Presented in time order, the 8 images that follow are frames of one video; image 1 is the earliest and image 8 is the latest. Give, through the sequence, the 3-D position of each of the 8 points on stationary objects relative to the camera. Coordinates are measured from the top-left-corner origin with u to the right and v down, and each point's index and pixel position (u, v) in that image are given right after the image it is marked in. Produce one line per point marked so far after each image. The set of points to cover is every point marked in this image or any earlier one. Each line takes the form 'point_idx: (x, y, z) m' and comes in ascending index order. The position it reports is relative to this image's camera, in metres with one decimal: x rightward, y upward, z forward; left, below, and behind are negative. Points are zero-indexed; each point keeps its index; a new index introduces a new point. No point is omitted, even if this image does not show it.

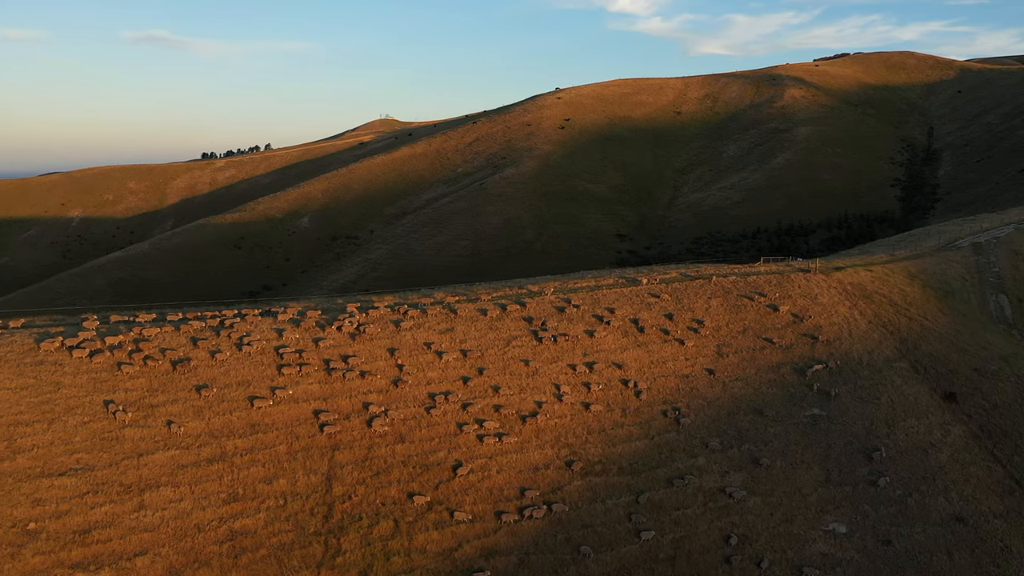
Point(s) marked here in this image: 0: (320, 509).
0: (-4.5, -5.2, +19.4) m
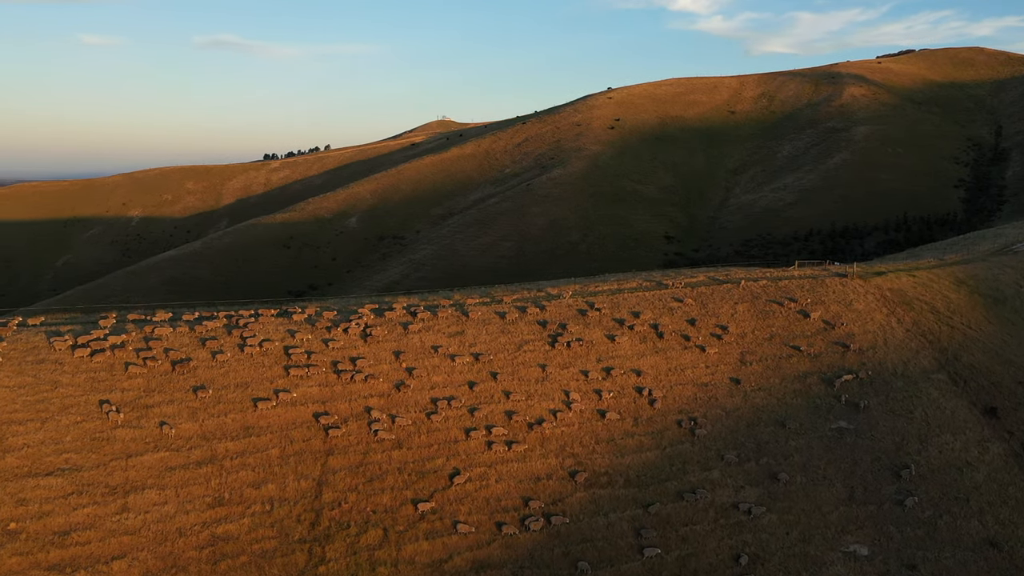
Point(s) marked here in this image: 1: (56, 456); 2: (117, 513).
0: (-4.7, -5.2, +18.9) m
1: (-10.2, -3.8, +18.5) m
2: (-8.4, -4.8, +17.5) m
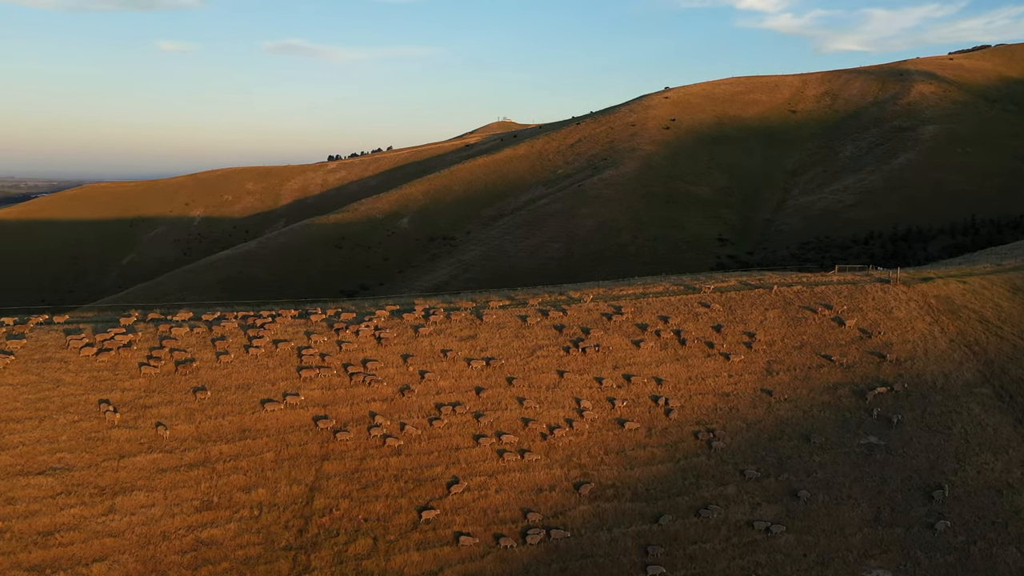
0: (-4.9, -5.3, +18.6) m
1: (-10.4, -3.7, +18.5) m
2: (-8.7, -4.8, +17.5) m
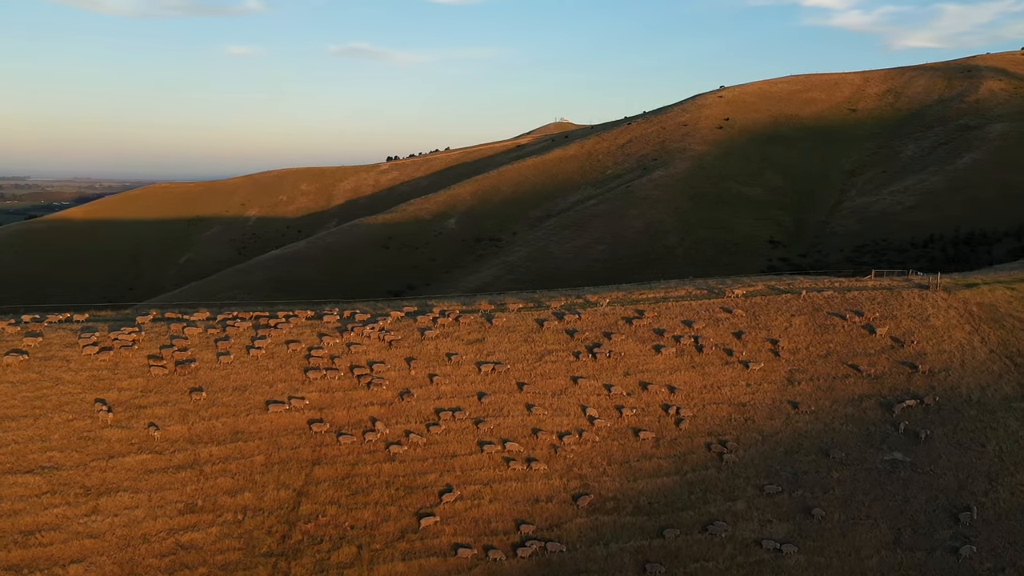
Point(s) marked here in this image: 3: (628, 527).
0: (-5.1, -5.3, +18.2) m
1: (-10.6, -3.7, +18.6) m
2: (-9.0, -4.8, +17.4) m
3: (+2.8, -5.8, +19.8) m
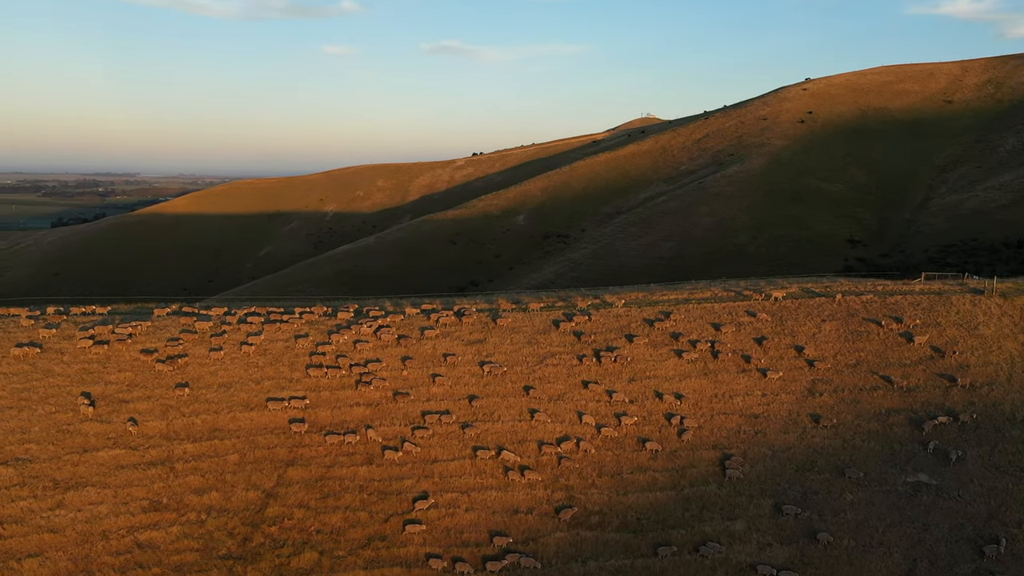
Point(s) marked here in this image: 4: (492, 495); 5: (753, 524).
0: (-5.8, -5.2, +17.9) m
1: (-11.2, -3.6, +18.7) m
2: (-9.8, -4.7, +17.4) m
3: (+2.2, -5.8, +18.6) m
4: (-0.5, -4.9, +19.6) m
5: (+5.7, -5.6, +19.5) m
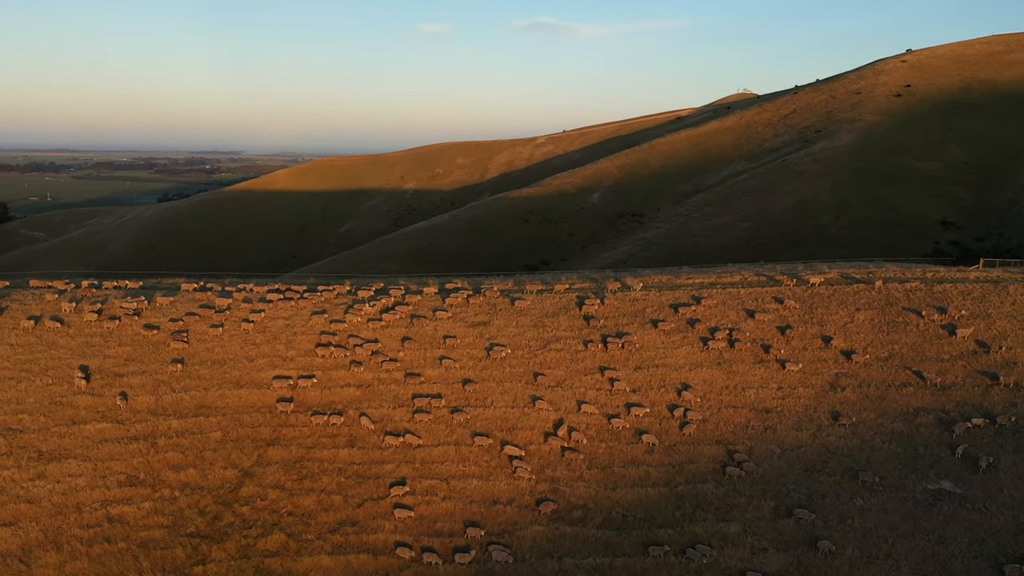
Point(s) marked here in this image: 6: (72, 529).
0: (-6.4, -4.7, +17.8) m
1: (-11.7, -3.0, +19.2) m
2: (-10.4, -4.1, +17.8) m
3: (+1.6, -5.4, +17.7) m
4: (-0.9, -4.5, +18.9) m
5: (+5.2, -5.2, +18.1) m
6: (-9.0, -4.9, +16.8) m
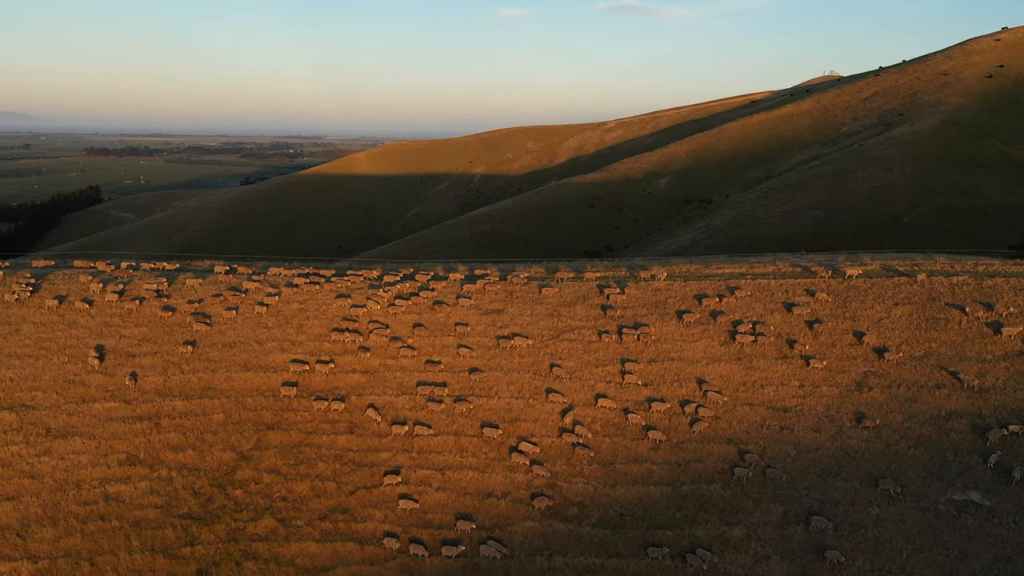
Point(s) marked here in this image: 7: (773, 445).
0: (-6.6, -4.4, +17.9) m
1: (-11.7, -2.5, +19.8) m
2: (-10.5, -3.7, +18.2) m
3: (+1.4, -5.2, +17.1) m
4: (-1.0, -4.2, +18.5) m
5: (+5.0, -5.1, +17.2) m
6: (-9.2, -4.5, +17.2) m
7: (+6.0, -3.6, +19.0) m
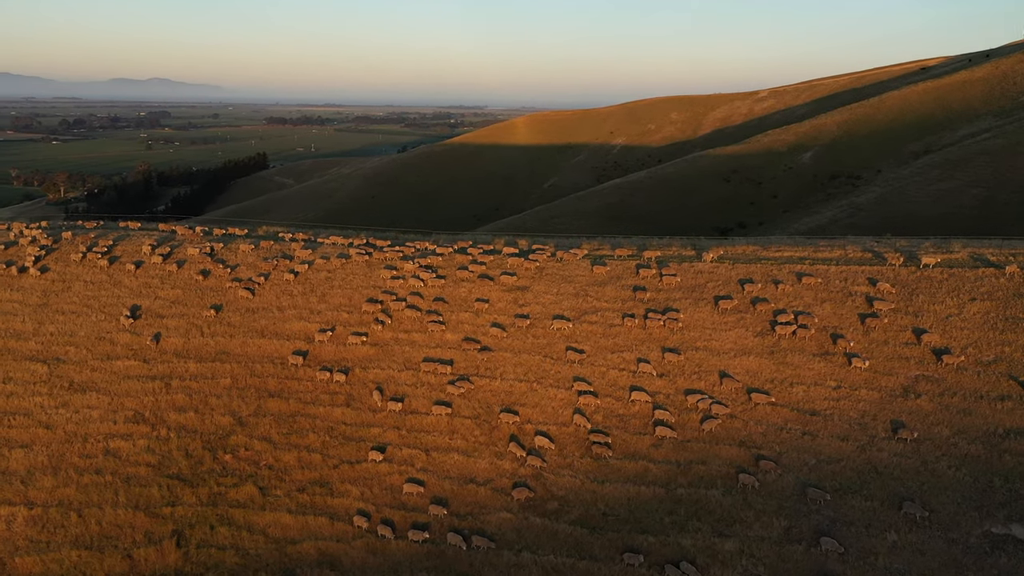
0: (-6.9, -3.6, +18.2) m
1: (-11.4, -1.5, +20.9) m
2: (-10.6, -2.8, +19.2) m
3: (+0.8, -4.8, +16.0) m
4: (-1.2, -3.7, +17.8) m
5: (+4.3, -4.8, +15.4) m
6: (-9.6, -3.7, +18.0) m
7: (+5.7, -3.3, +17.0) m
